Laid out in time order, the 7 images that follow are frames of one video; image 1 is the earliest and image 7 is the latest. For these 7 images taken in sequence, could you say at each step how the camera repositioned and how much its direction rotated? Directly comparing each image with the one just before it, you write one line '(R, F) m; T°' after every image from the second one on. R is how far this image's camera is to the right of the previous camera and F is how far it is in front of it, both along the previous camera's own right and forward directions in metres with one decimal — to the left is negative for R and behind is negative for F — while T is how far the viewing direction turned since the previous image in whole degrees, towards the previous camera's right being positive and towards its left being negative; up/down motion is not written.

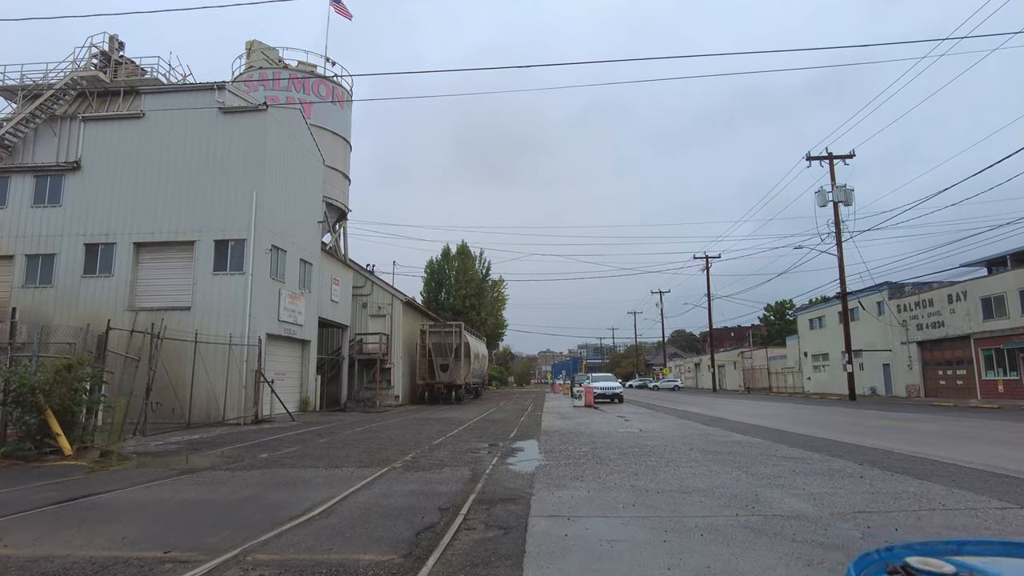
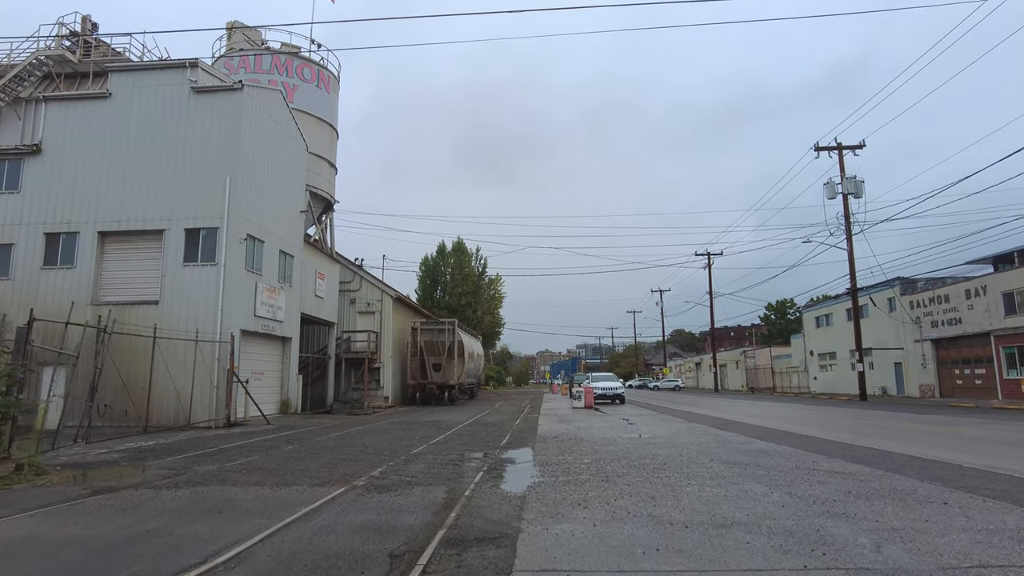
(+0.1, +1.5) m; 0°
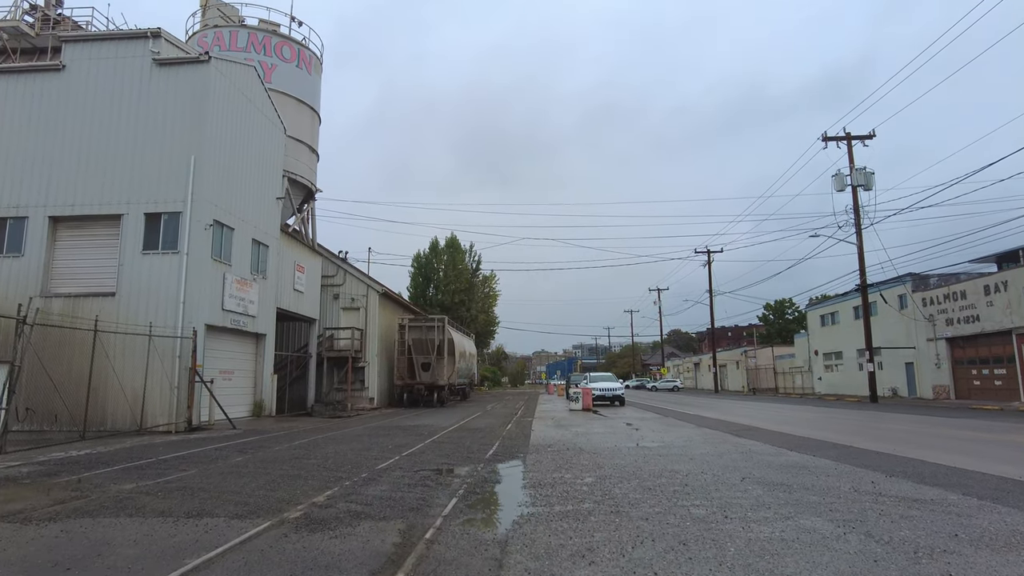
(+0.1, +1.7) m; 0°
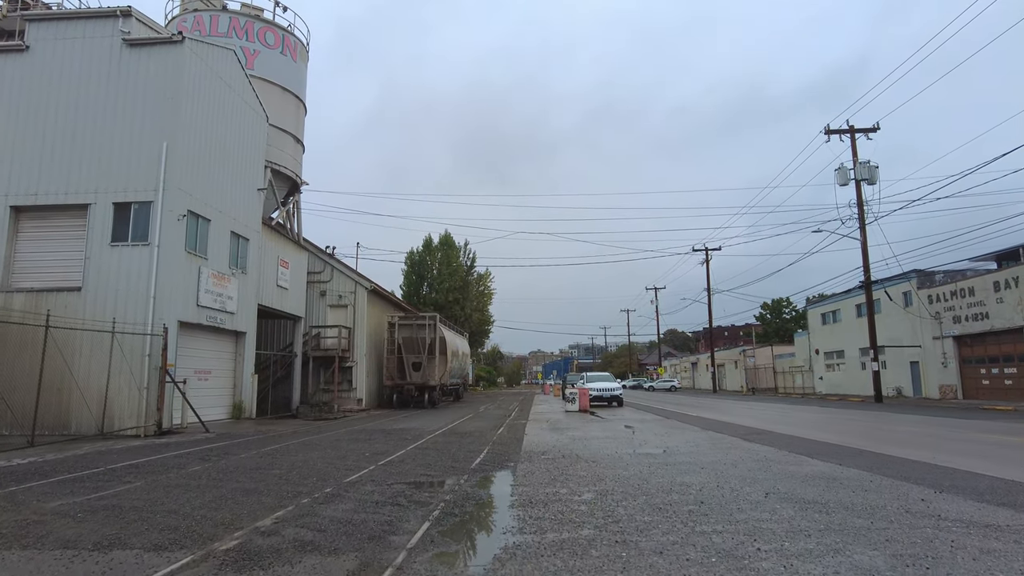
(+0.1, +1.0) m; 0°
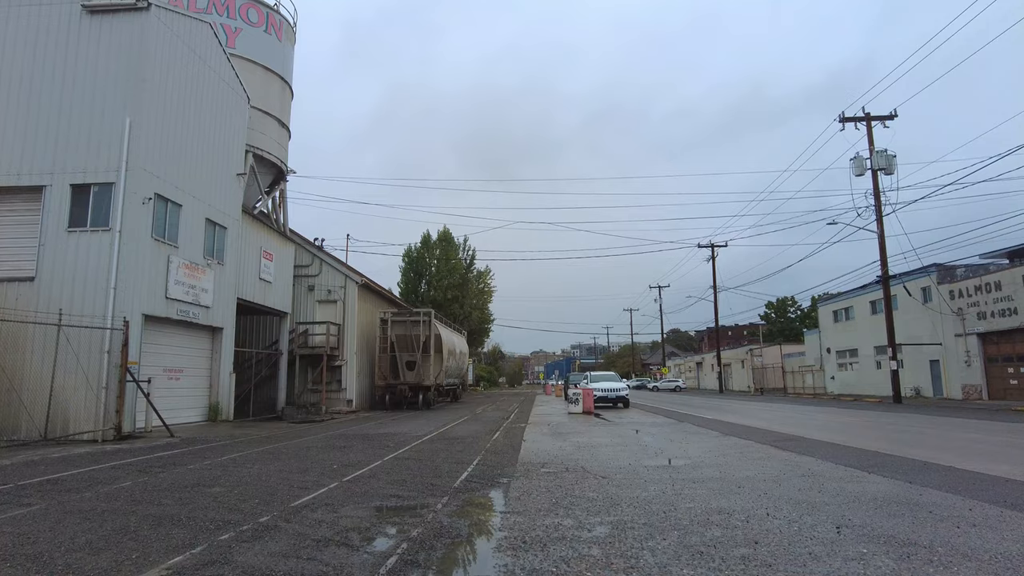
(+0.1, +1.5) m; 0°
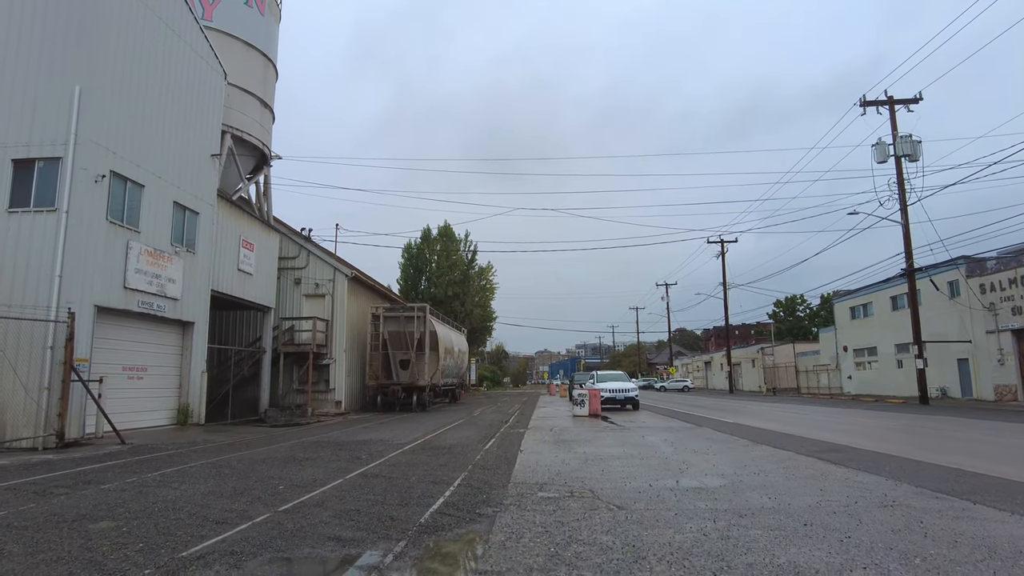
(+0.1, +1.7) m; 0°
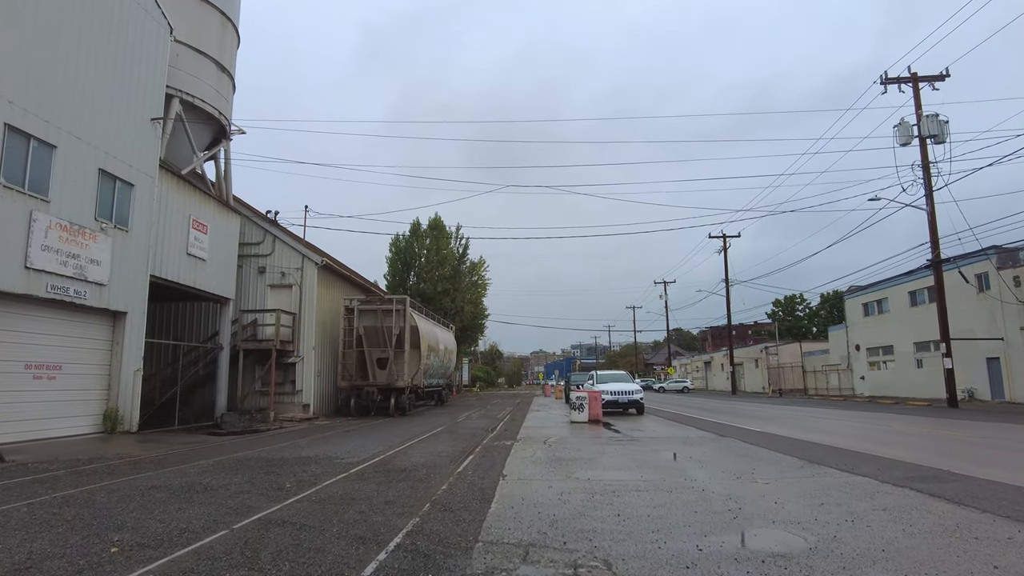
(+0.2, +2.5) m; 0°
